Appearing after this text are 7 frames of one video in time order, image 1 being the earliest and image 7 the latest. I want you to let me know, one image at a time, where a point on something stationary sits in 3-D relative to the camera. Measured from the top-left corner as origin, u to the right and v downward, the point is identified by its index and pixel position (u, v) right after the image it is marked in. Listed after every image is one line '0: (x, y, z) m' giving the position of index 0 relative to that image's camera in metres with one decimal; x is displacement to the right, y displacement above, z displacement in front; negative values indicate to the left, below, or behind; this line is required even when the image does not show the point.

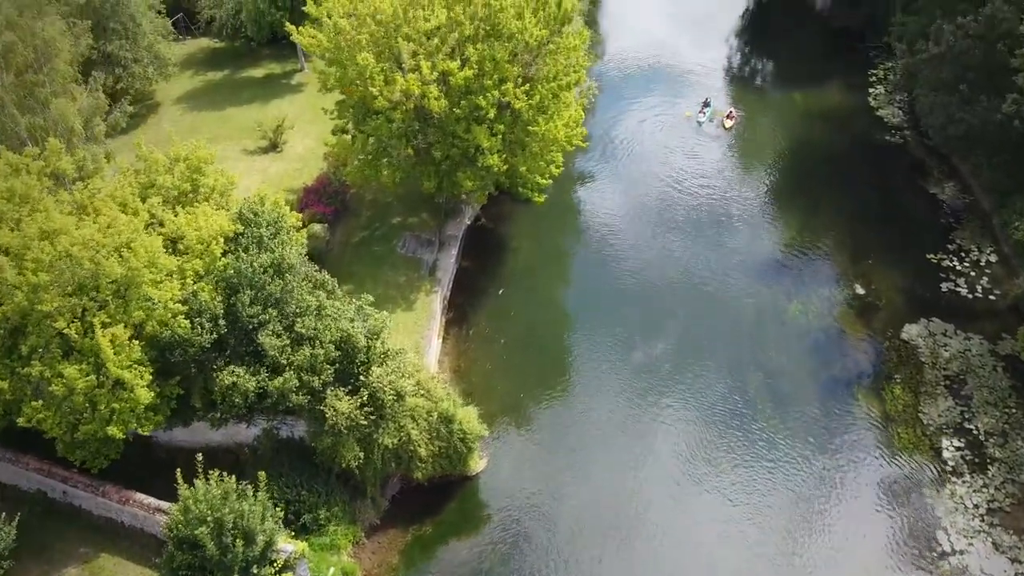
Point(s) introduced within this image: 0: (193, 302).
0: (-7.3, -0.4, +18.3) m
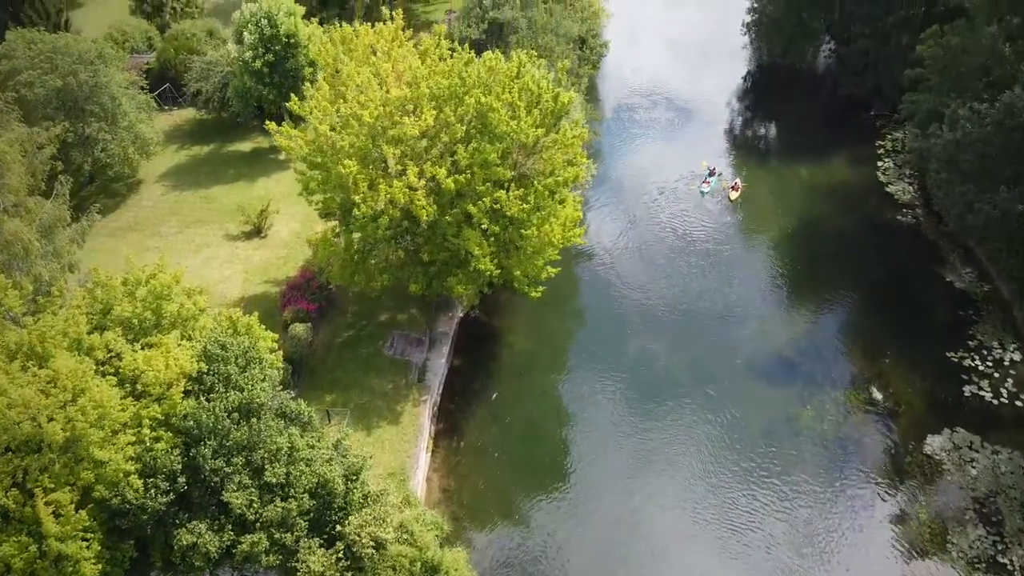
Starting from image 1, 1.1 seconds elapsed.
0: (-7.5, -3.5, +16.5) m
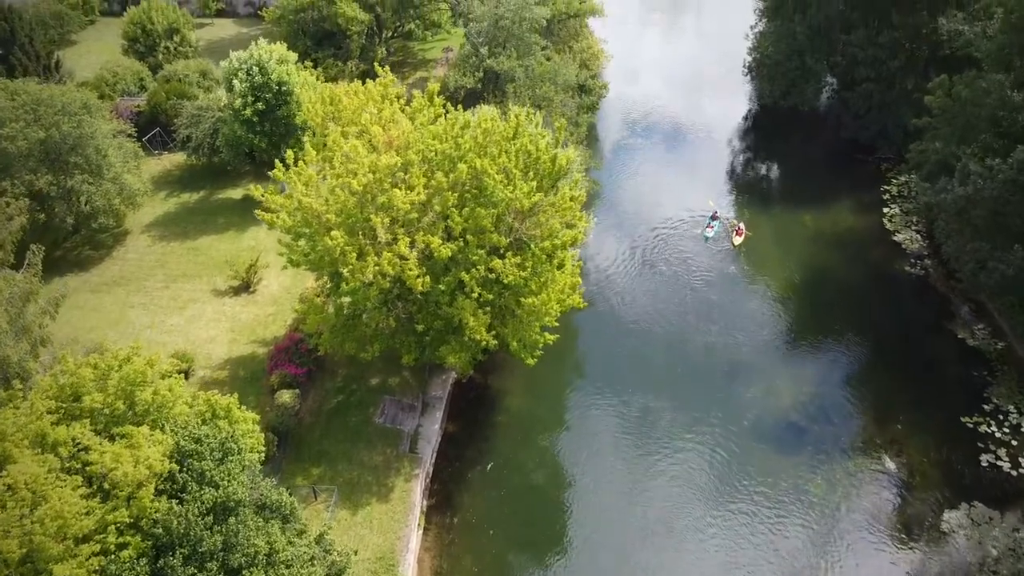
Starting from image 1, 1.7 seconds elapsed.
0: (-7.6, -5.3, +15.3) m
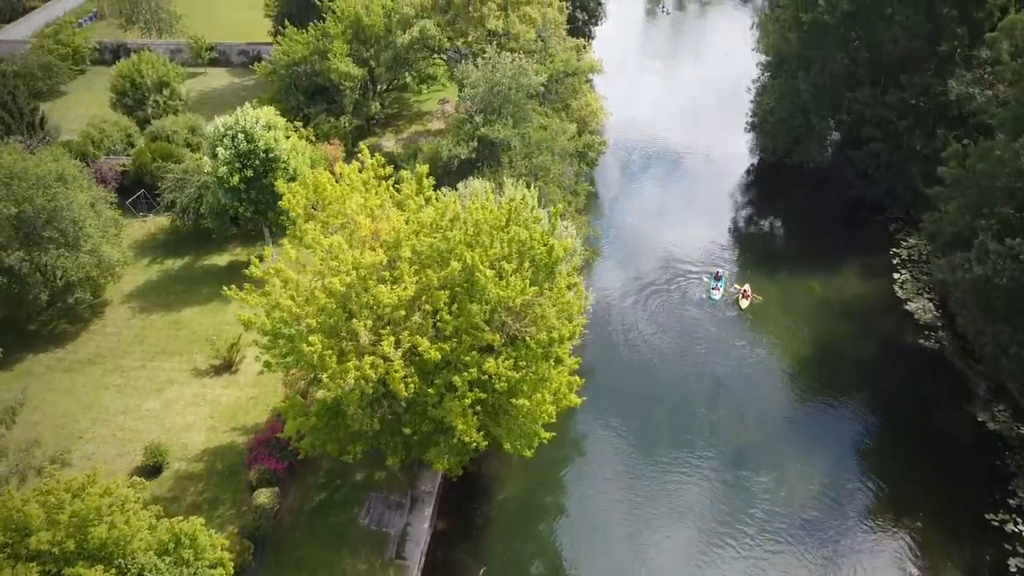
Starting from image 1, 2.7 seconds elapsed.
0: (-7.8, -7.8, +13.6) m
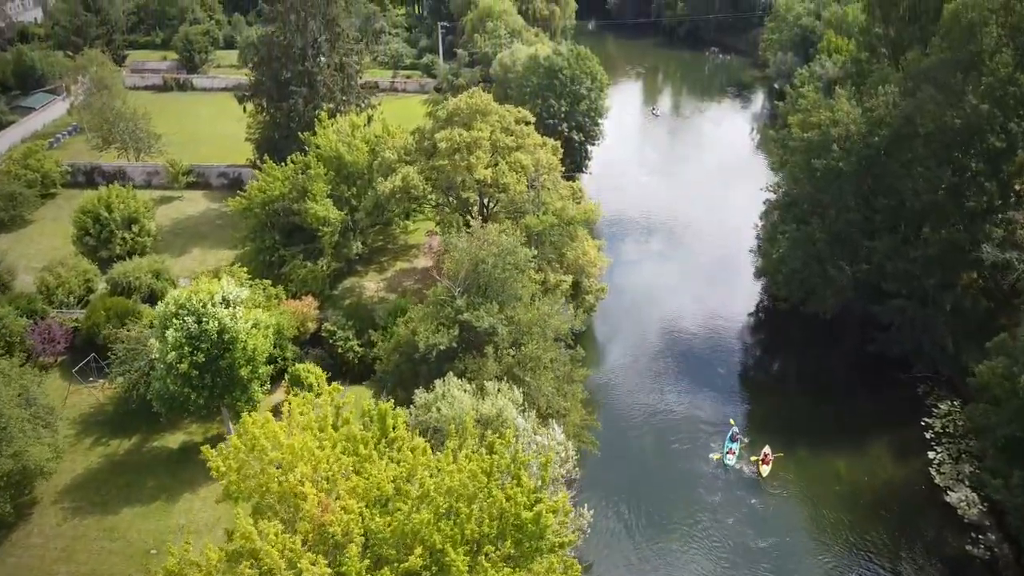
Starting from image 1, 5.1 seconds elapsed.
0: (-8.2, -13.3, +8.8) m
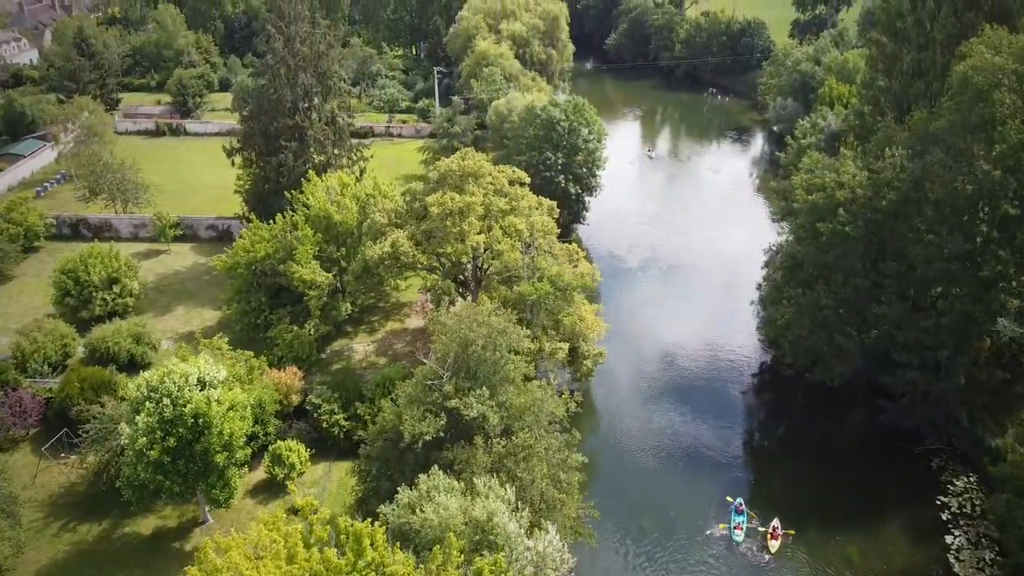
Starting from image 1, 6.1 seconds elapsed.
0: (-8.5, -15.4, +6.7) m
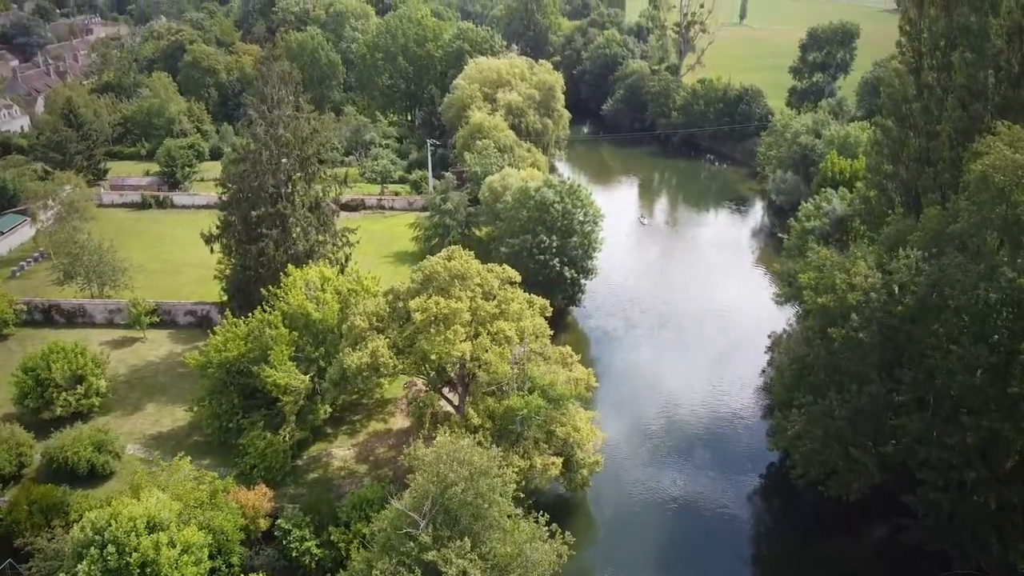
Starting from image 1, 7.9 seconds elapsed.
0: (-8.9, -18.1, +3.1) m
